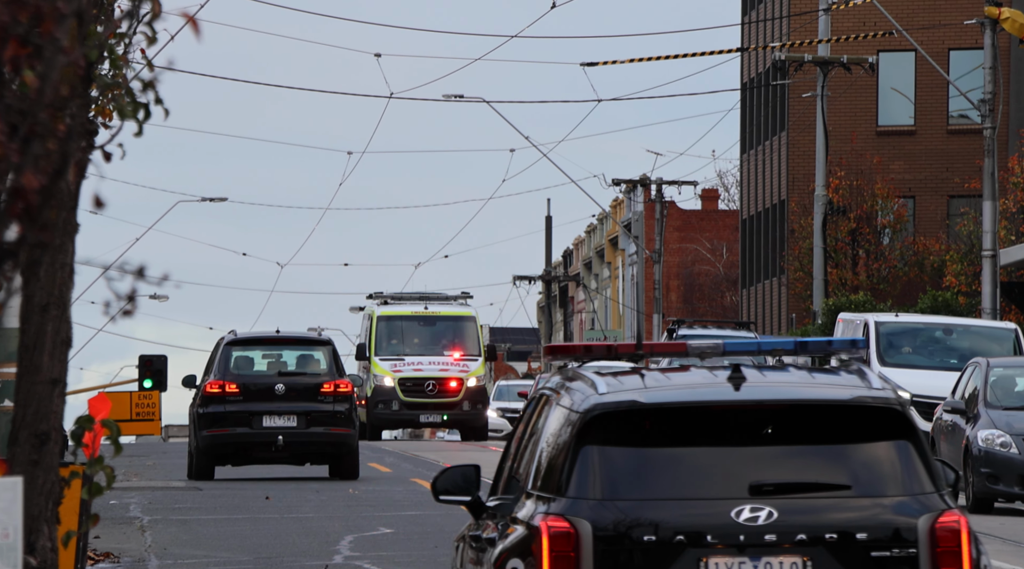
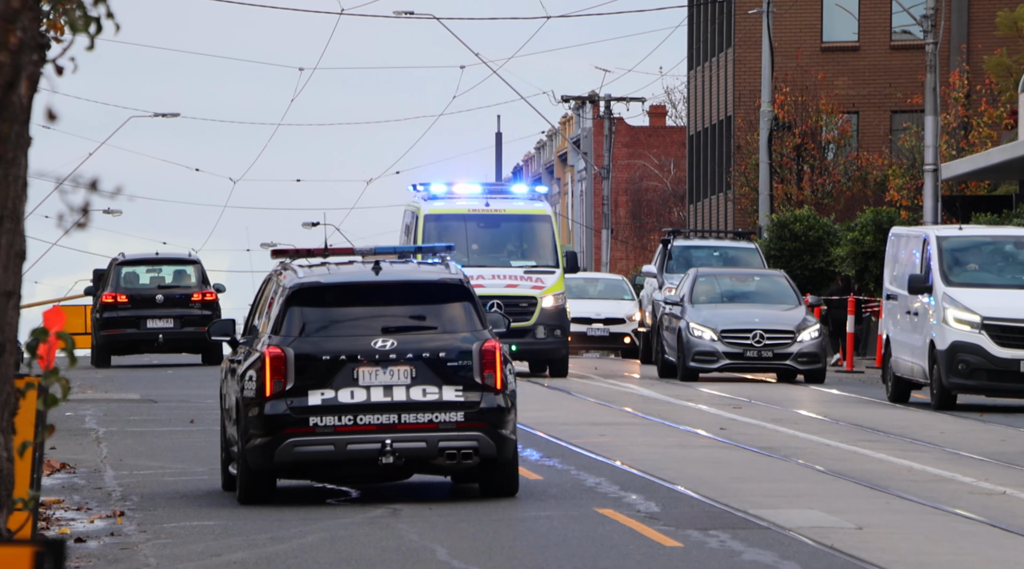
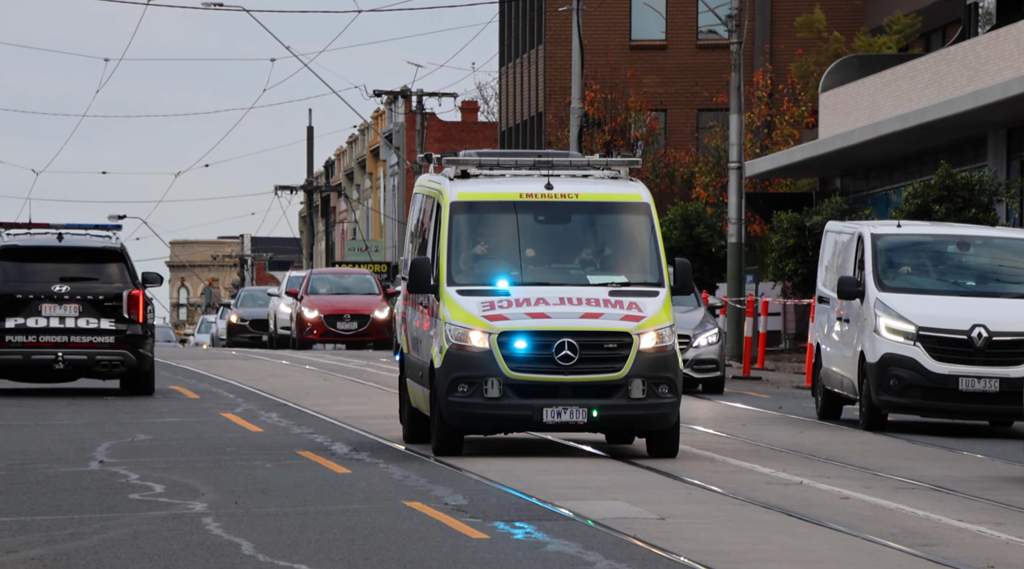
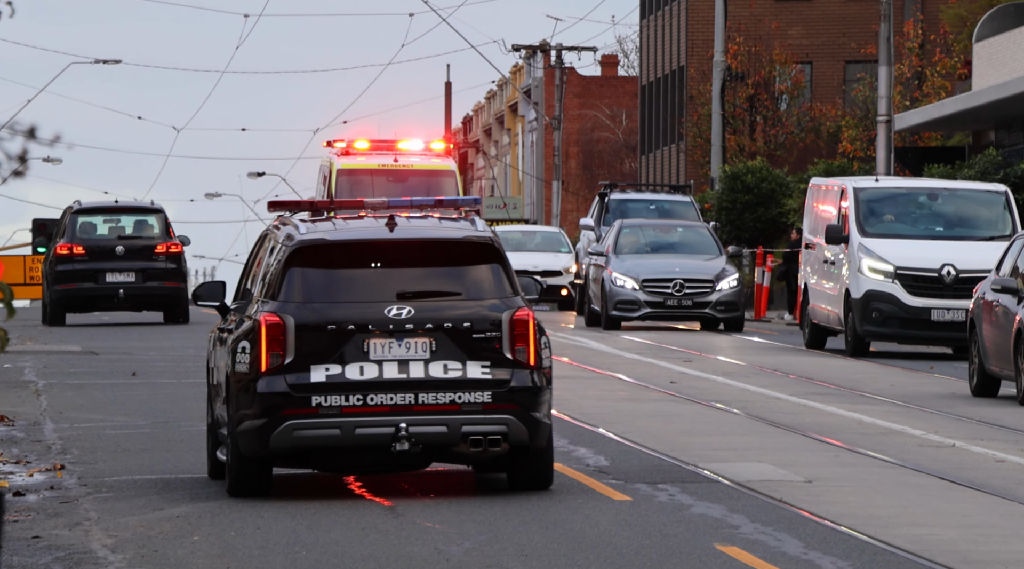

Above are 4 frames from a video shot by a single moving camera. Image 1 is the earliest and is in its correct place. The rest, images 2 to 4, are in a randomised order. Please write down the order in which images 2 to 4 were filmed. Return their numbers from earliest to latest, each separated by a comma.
4, 2, 3
